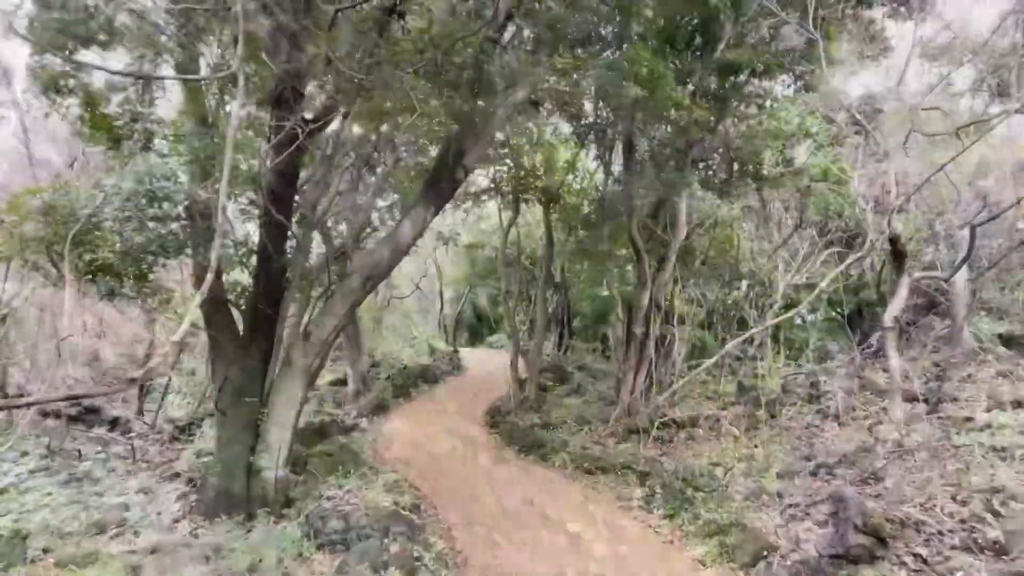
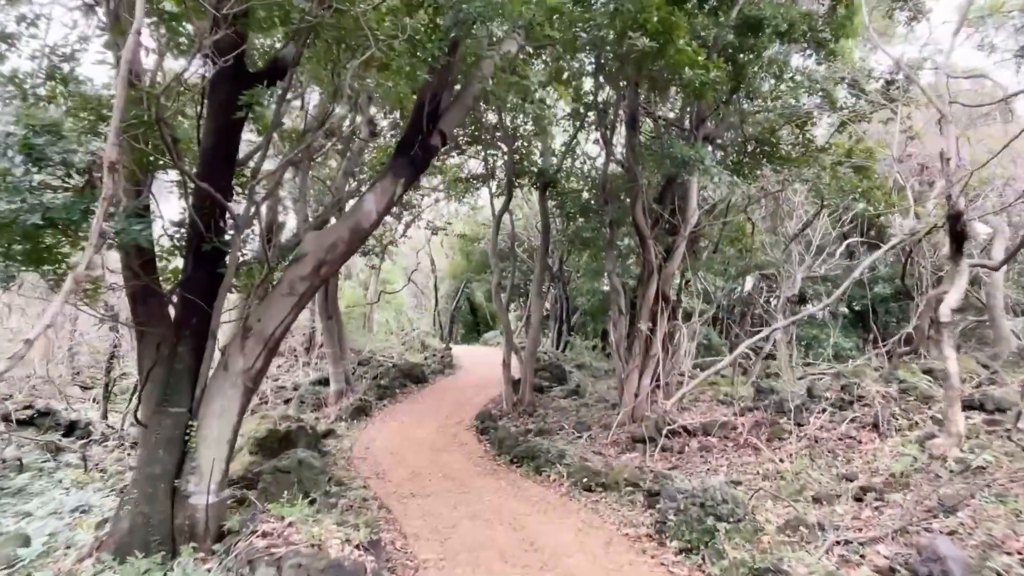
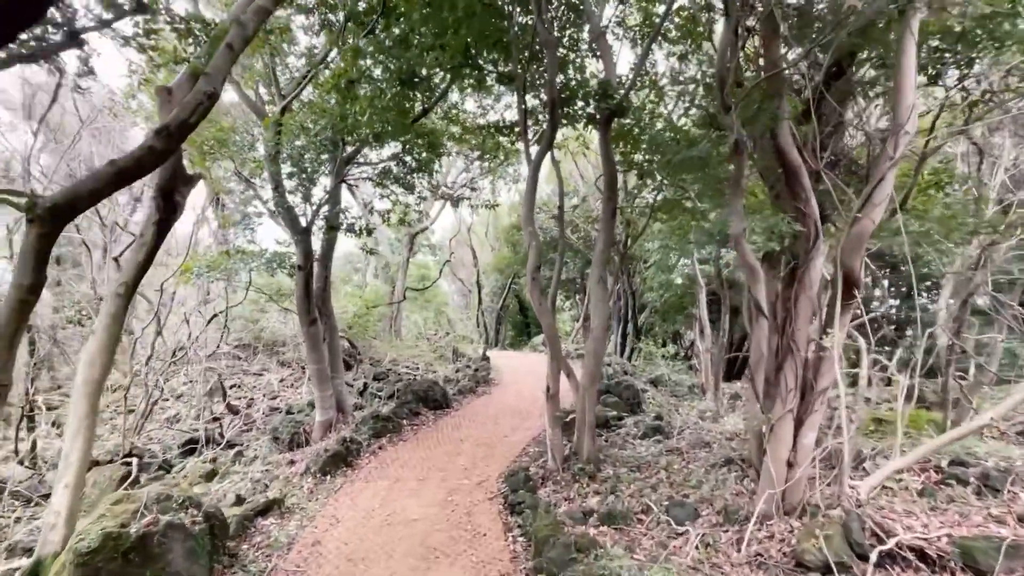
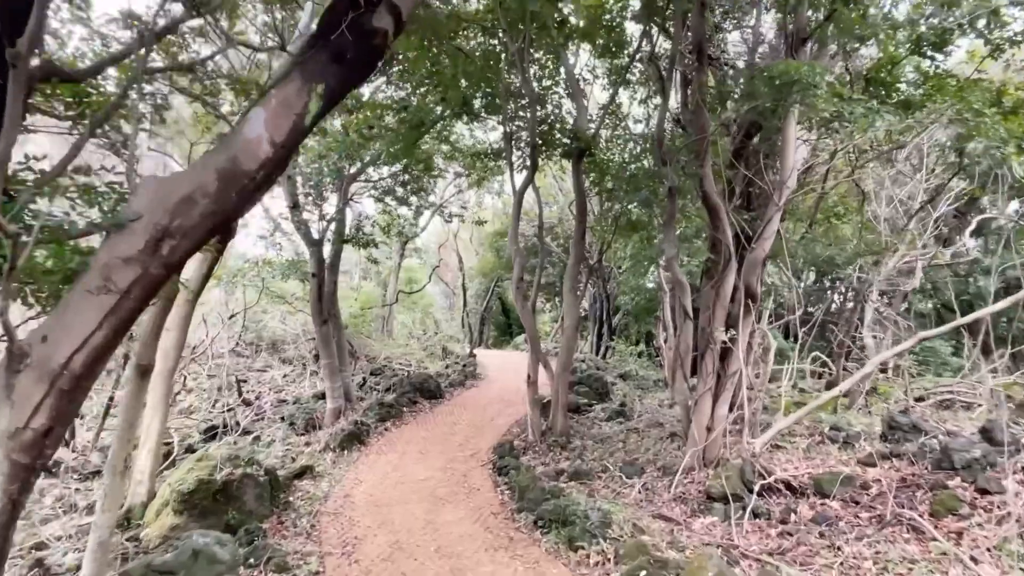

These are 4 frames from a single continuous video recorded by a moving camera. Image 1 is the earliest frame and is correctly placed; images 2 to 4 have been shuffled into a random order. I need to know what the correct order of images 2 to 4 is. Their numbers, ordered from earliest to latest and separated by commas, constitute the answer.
2, 4, 3
